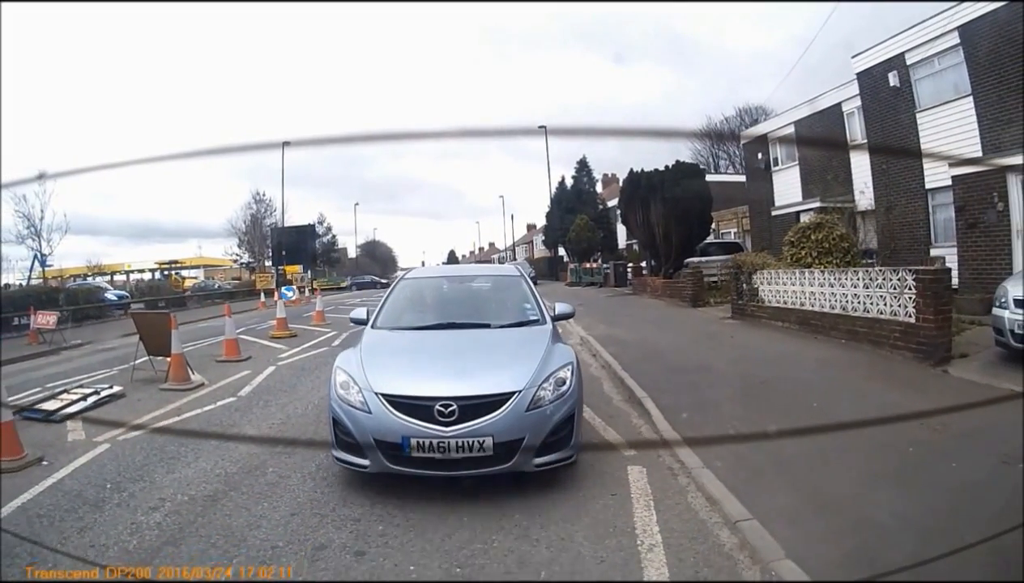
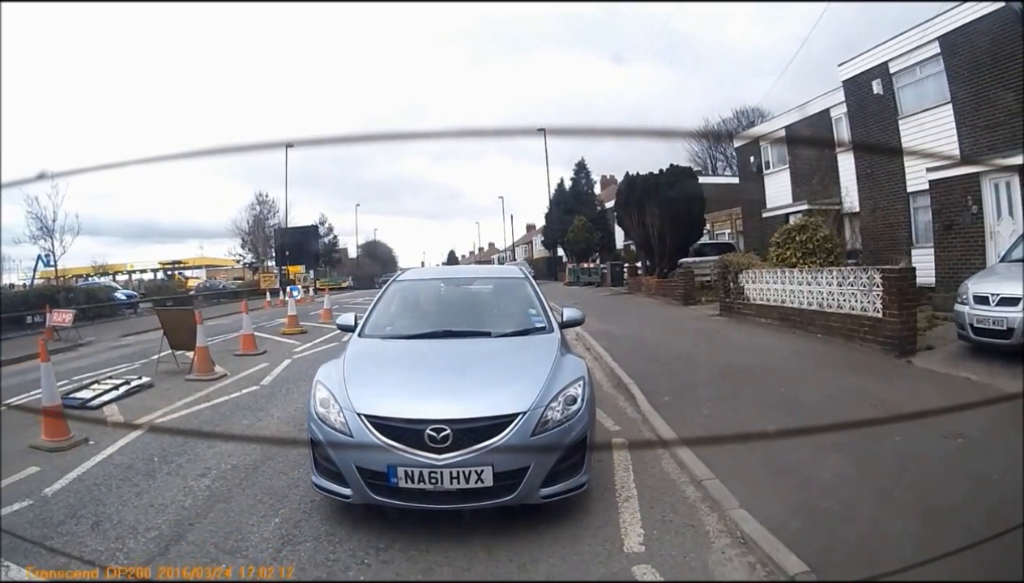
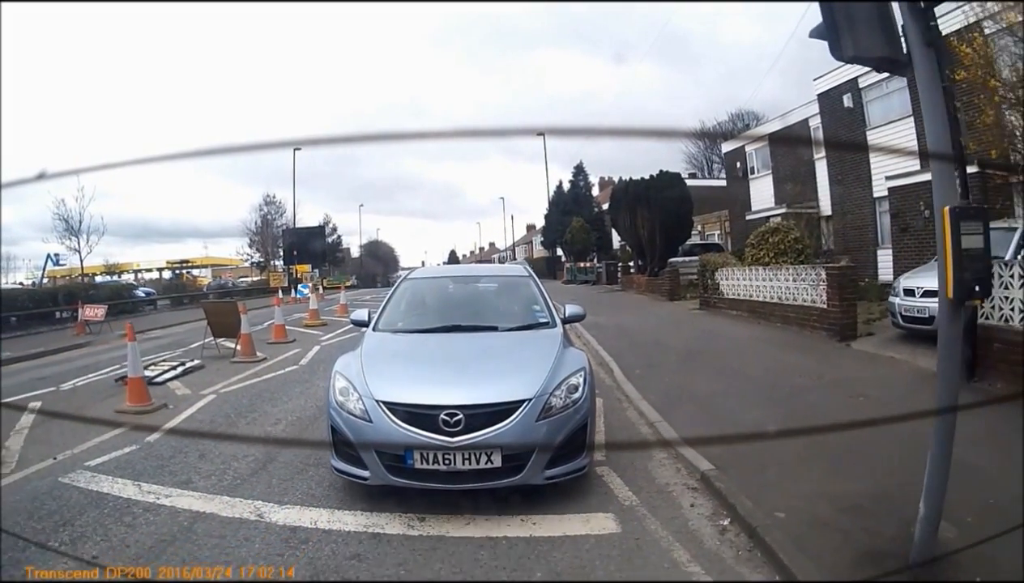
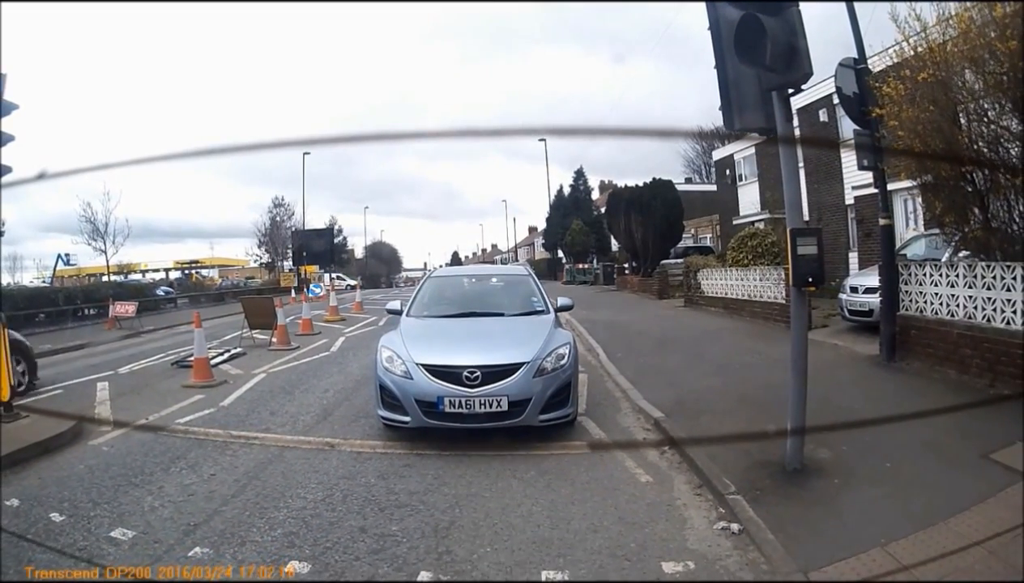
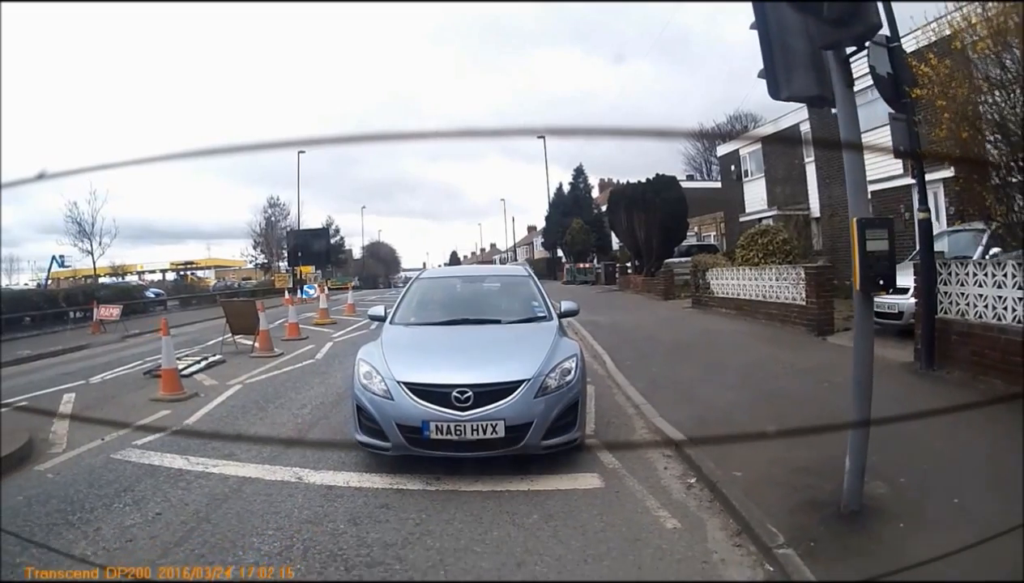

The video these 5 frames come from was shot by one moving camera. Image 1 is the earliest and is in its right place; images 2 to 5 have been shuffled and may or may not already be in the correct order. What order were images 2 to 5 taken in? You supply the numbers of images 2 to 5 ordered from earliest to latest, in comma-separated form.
2, 3, 5, 4
